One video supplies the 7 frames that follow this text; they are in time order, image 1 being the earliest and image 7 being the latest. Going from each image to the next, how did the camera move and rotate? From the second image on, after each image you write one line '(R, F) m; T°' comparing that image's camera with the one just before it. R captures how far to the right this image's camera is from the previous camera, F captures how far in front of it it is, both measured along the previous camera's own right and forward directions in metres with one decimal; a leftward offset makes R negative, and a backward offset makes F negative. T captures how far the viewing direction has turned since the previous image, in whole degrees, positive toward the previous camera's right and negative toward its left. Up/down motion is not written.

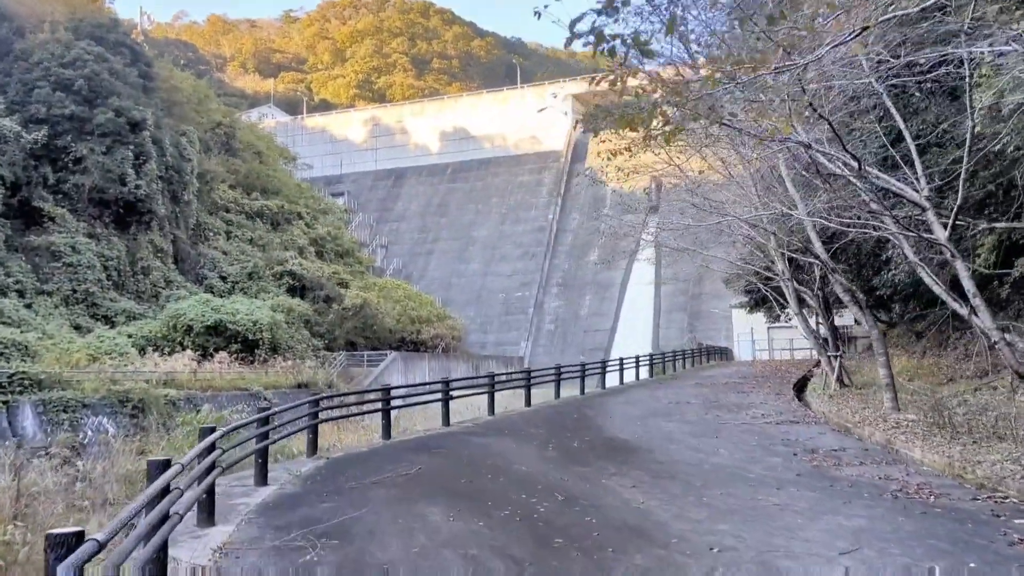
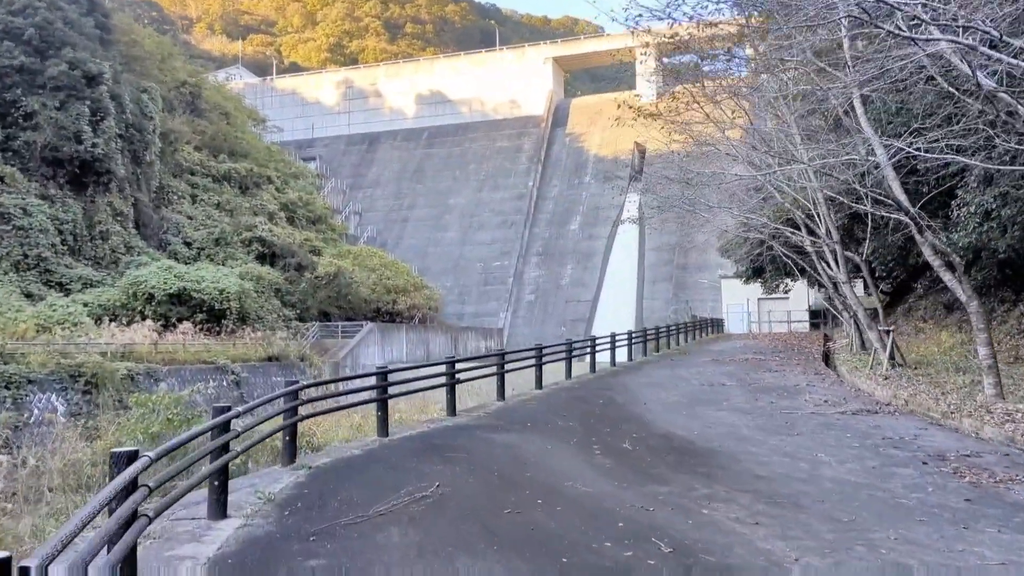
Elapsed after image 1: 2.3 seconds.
(-0.5, +1.9) m; +2°
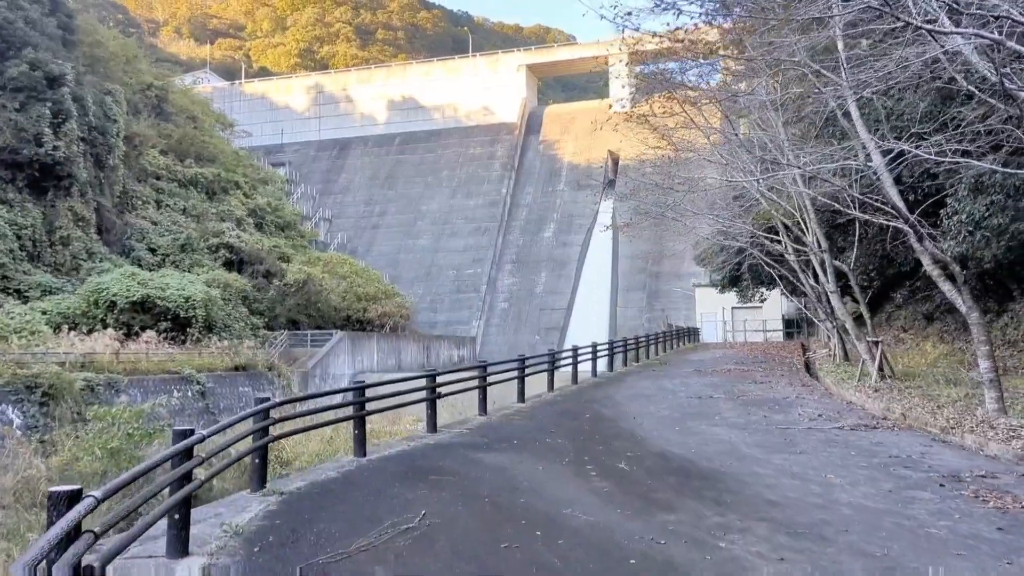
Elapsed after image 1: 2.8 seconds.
(-0.1, +0.4) m; +2°
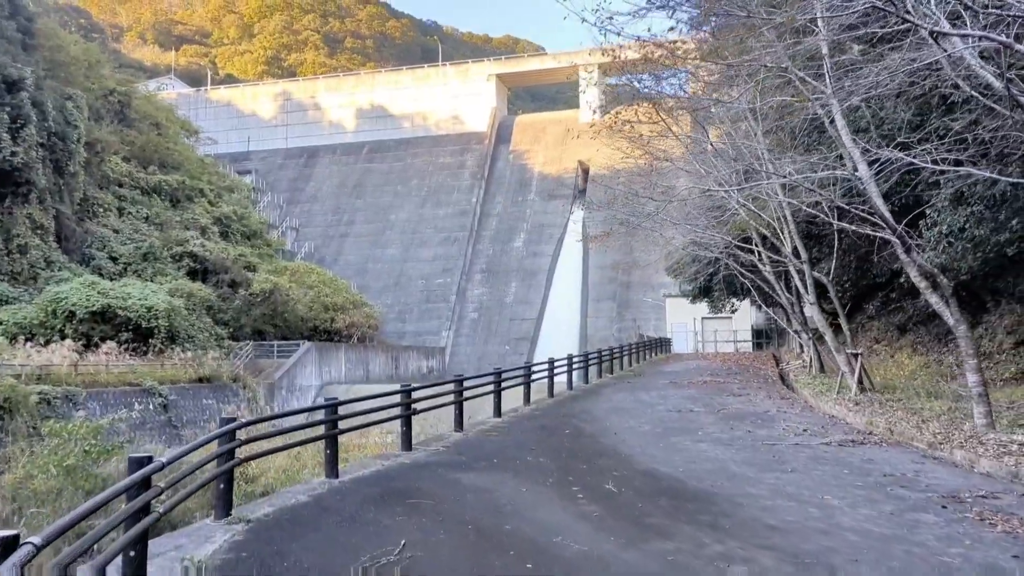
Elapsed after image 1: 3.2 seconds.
(-0.1, +0.3) m; +2°
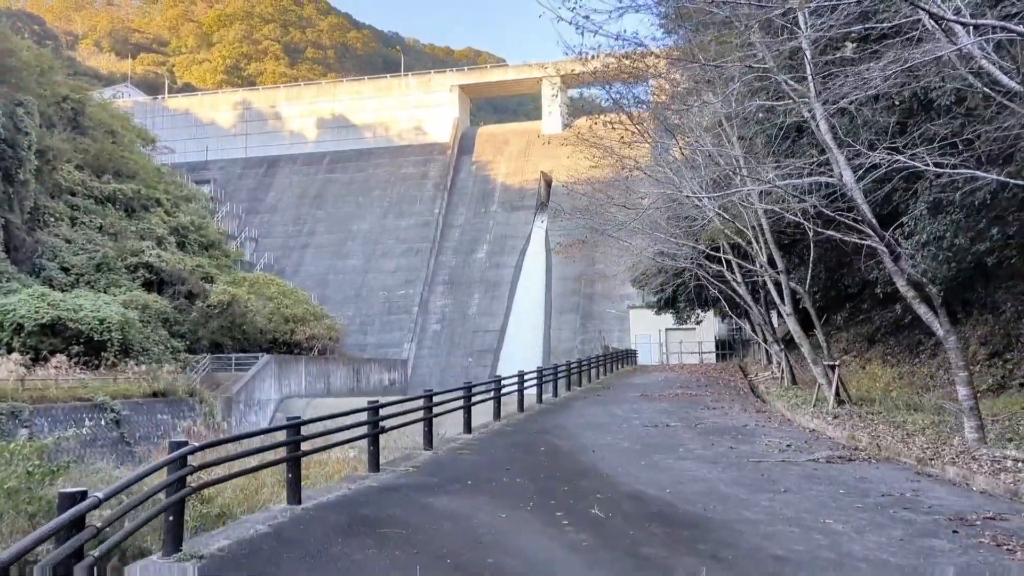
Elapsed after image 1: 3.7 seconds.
(-0.1, +0.4) m; +2°
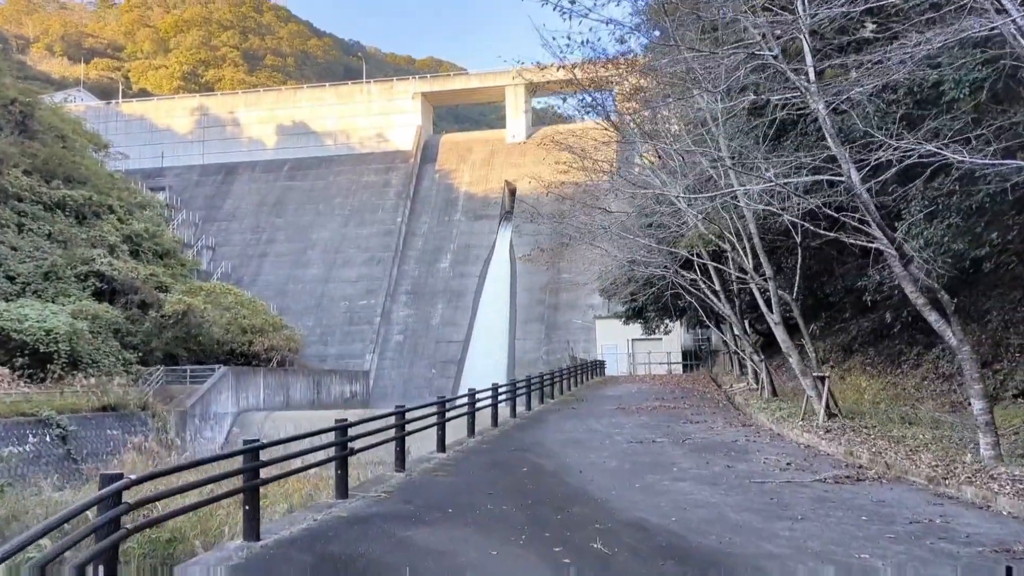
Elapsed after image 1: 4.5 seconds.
(-0.2, +0.7) m; +2°
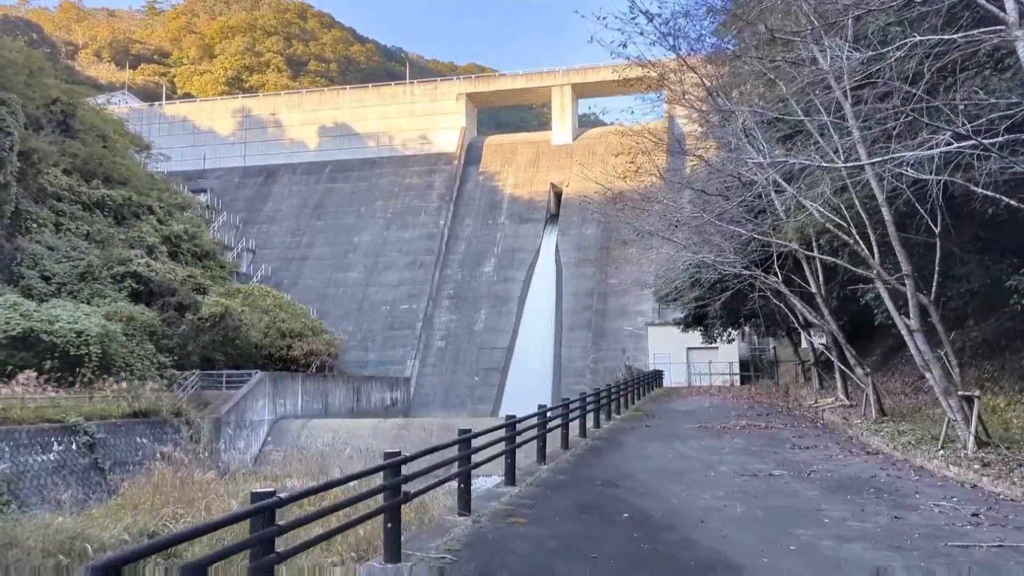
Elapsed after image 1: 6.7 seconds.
(-0.4, +1.7) m; -2°
